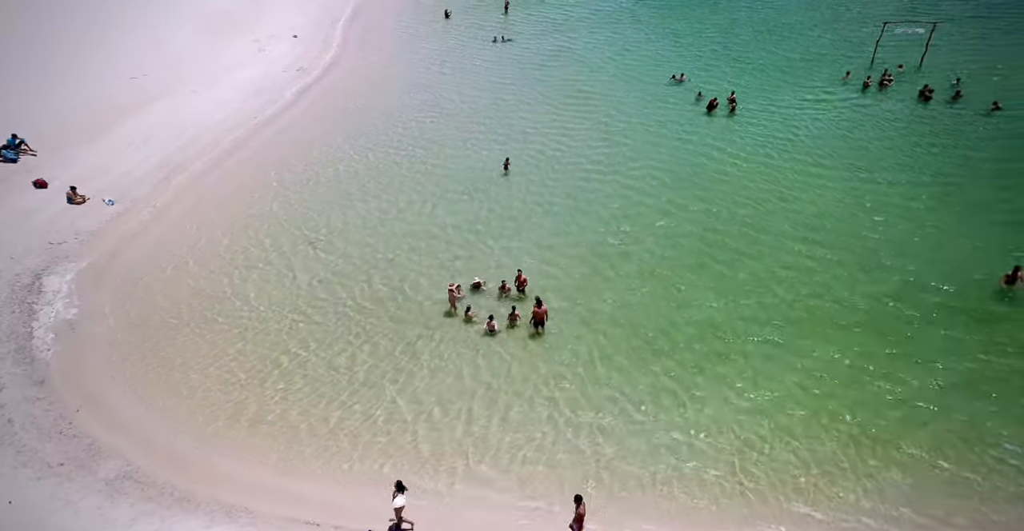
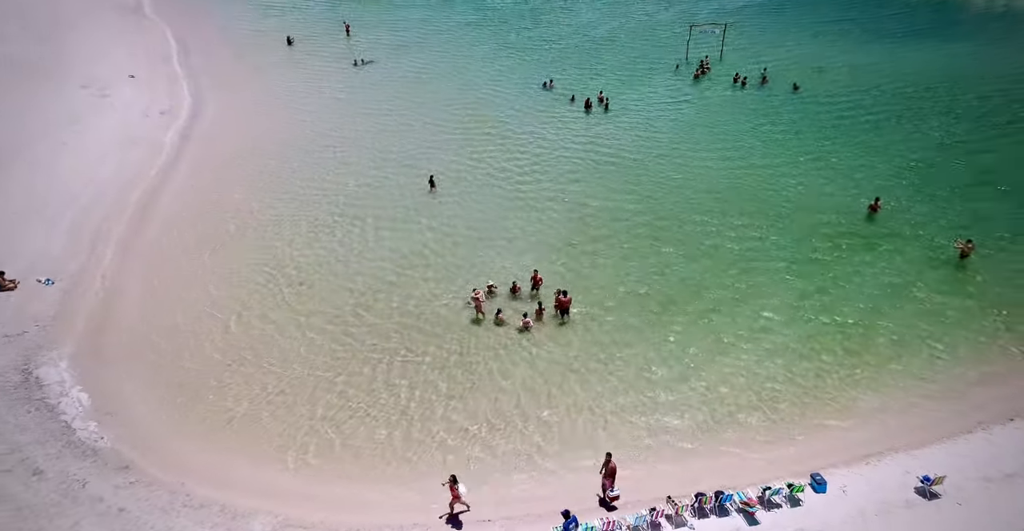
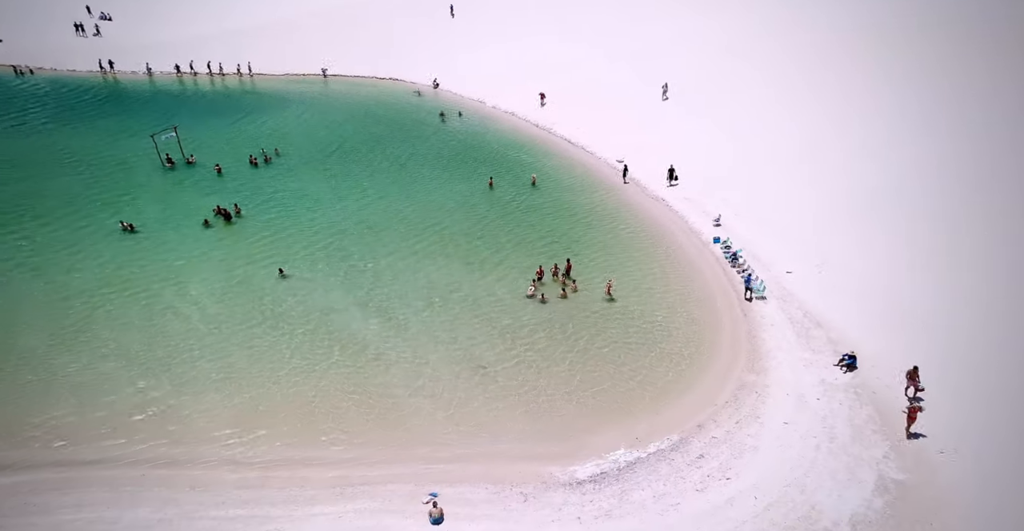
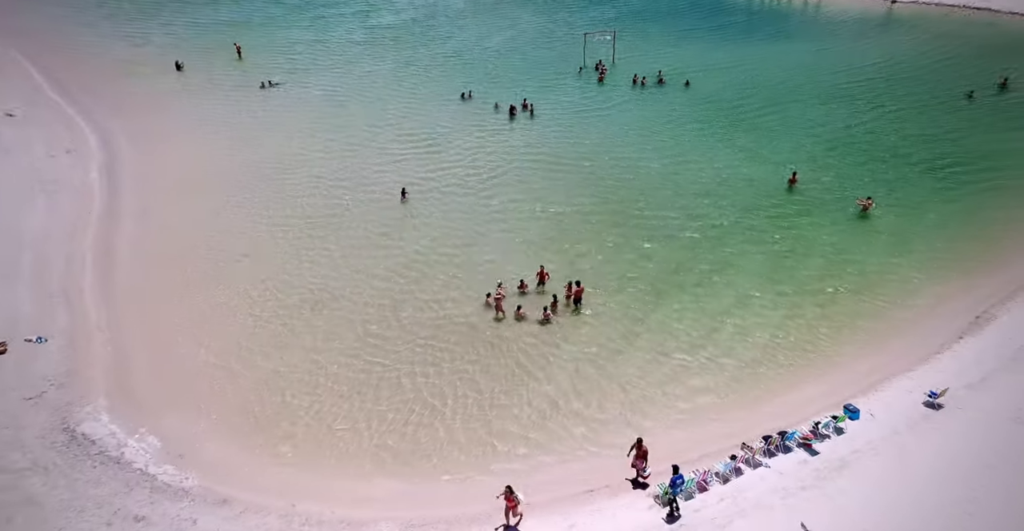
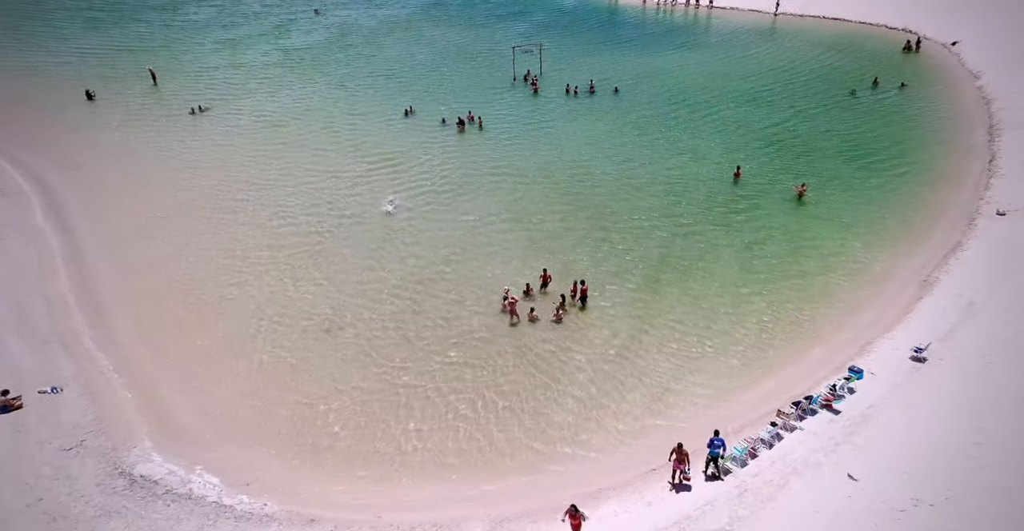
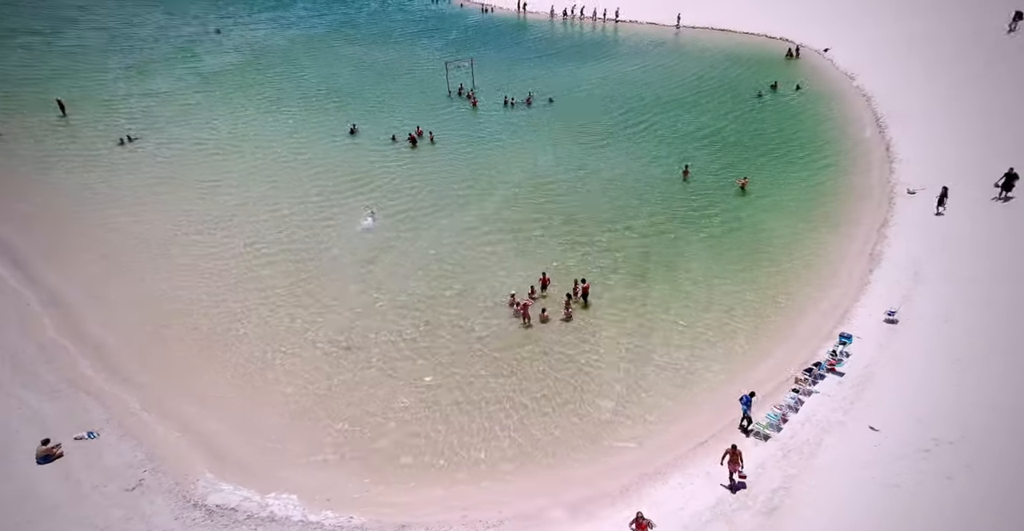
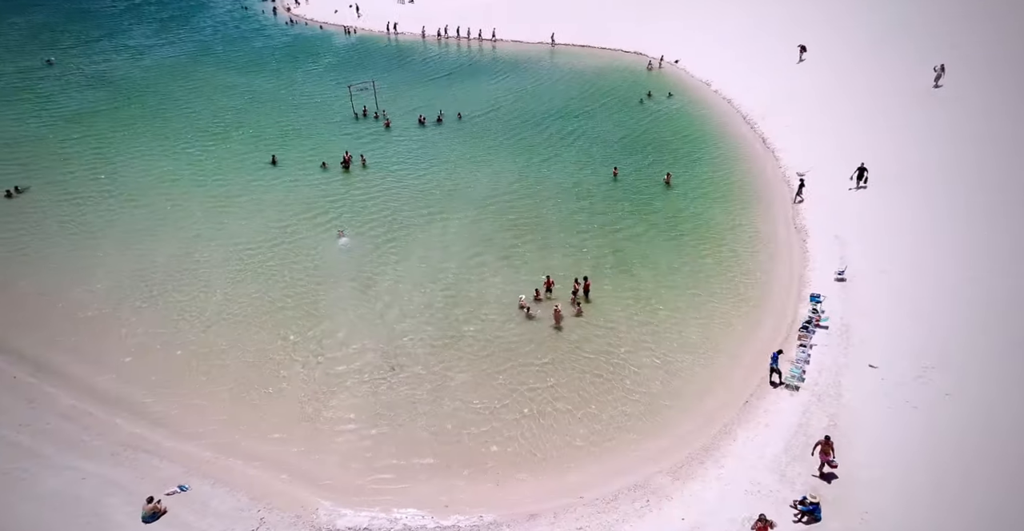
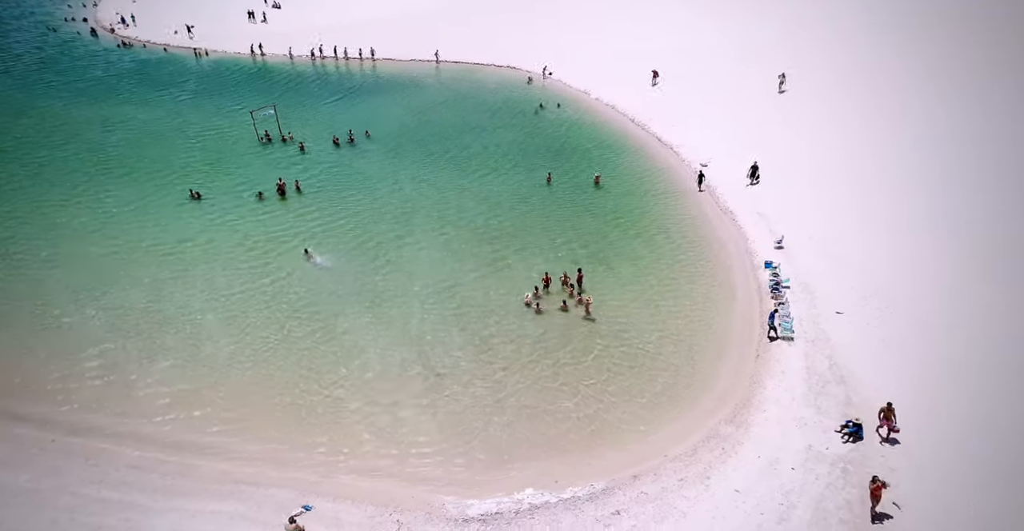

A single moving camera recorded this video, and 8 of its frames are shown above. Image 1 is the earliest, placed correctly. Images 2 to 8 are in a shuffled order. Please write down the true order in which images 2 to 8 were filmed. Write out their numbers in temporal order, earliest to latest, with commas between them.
2, 4, 5, 6, 7, 8, 3
